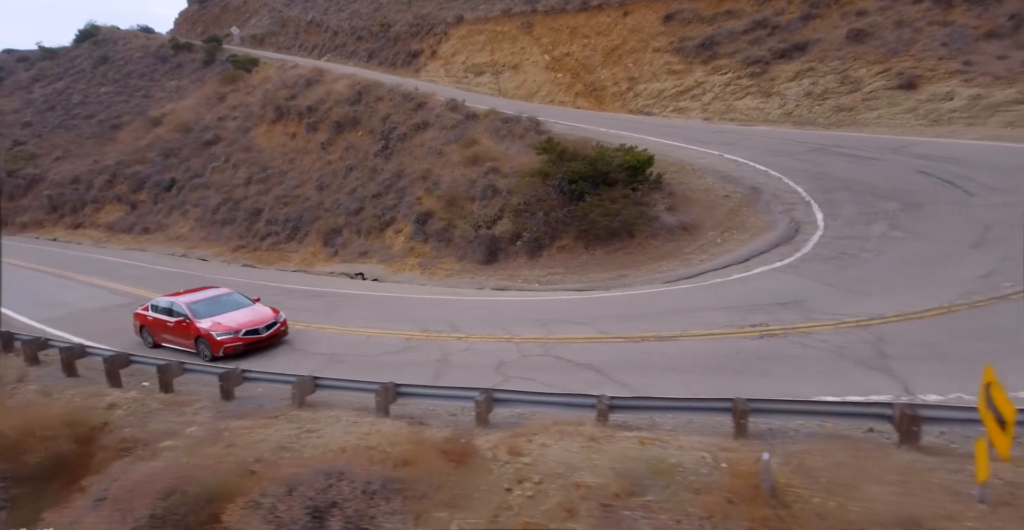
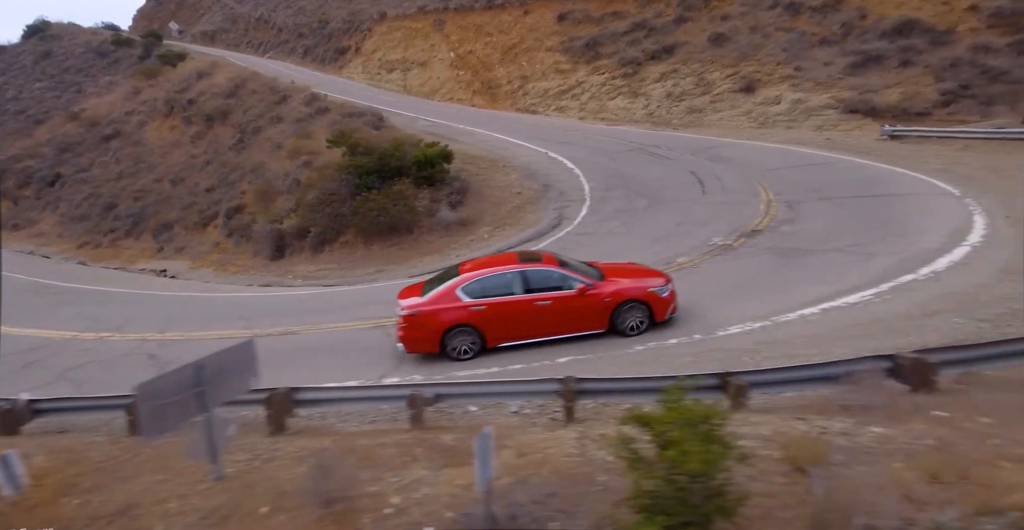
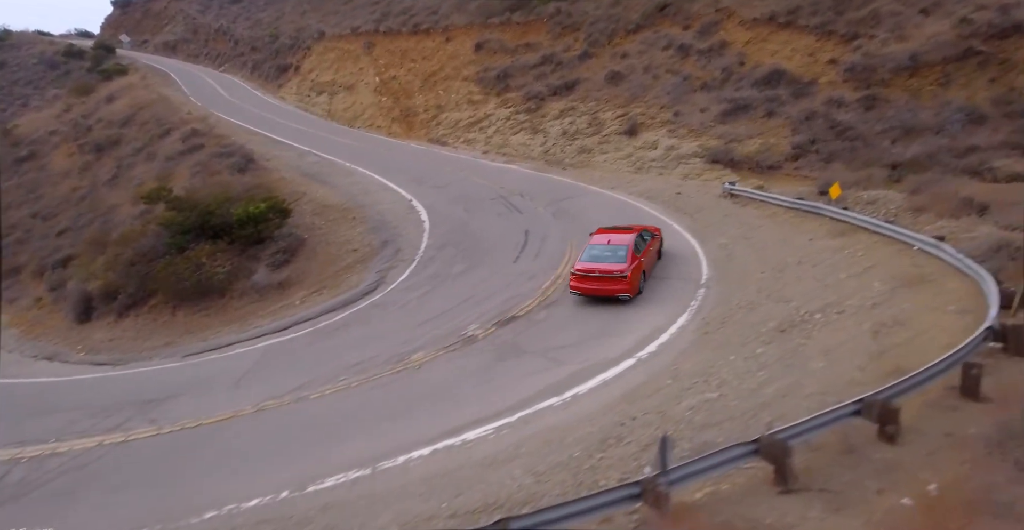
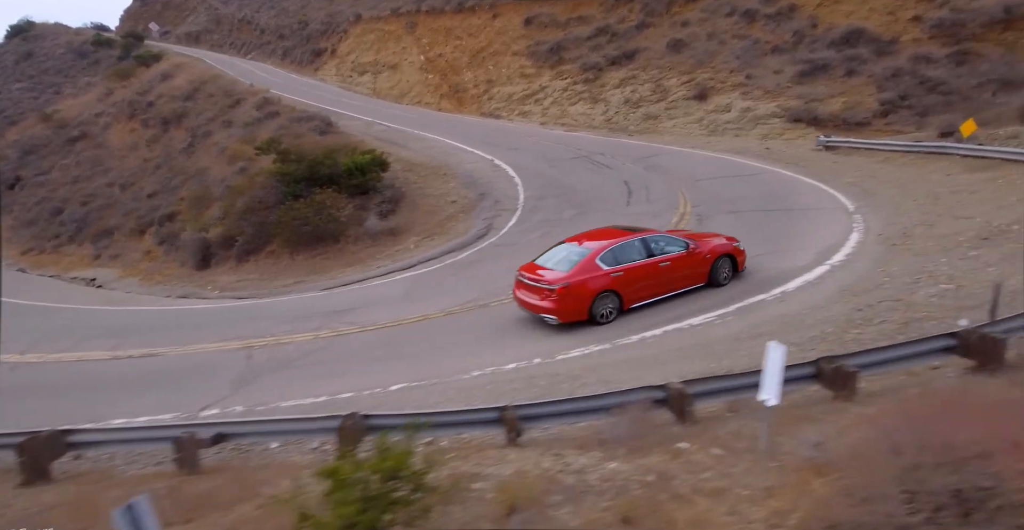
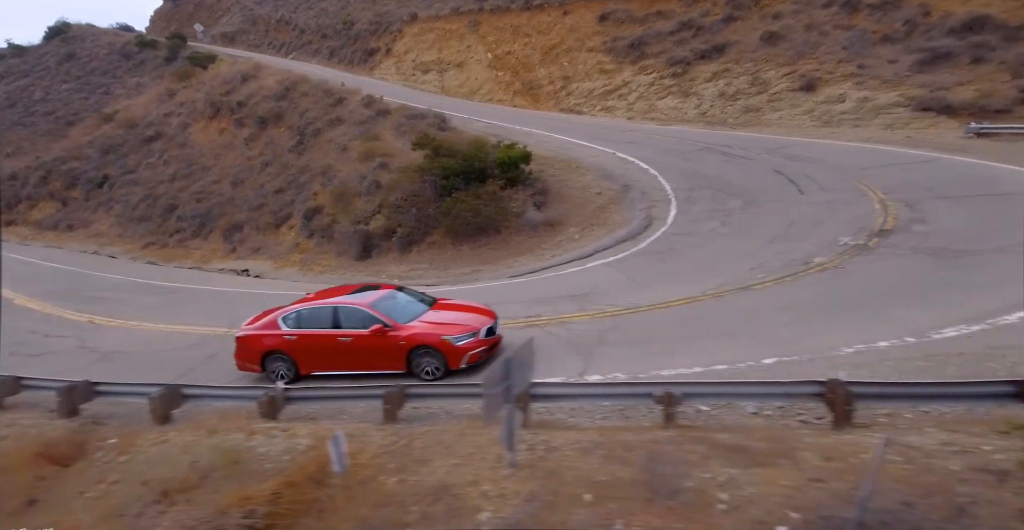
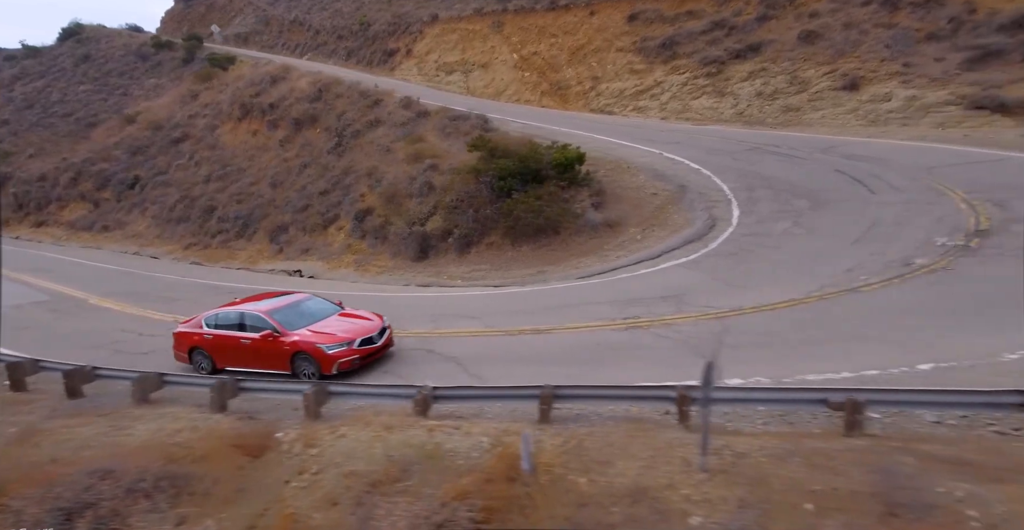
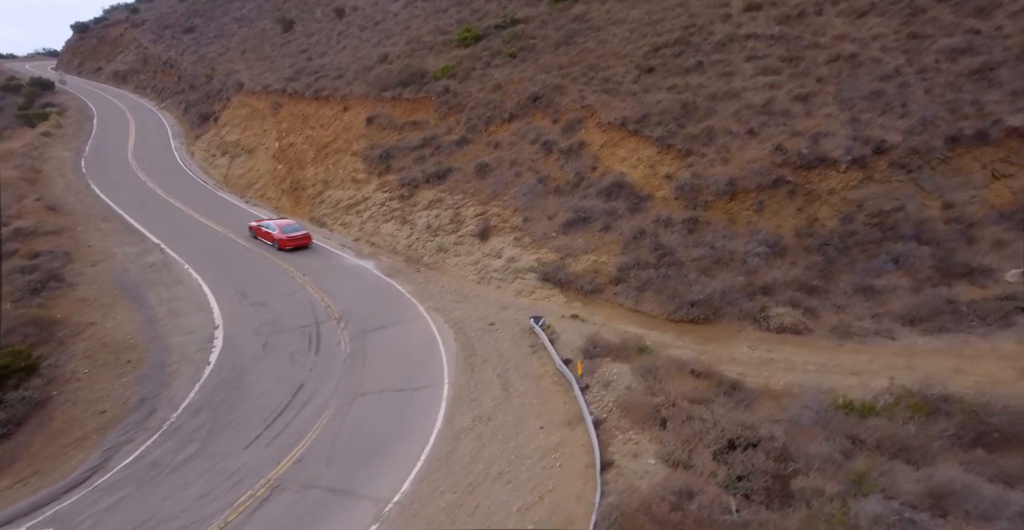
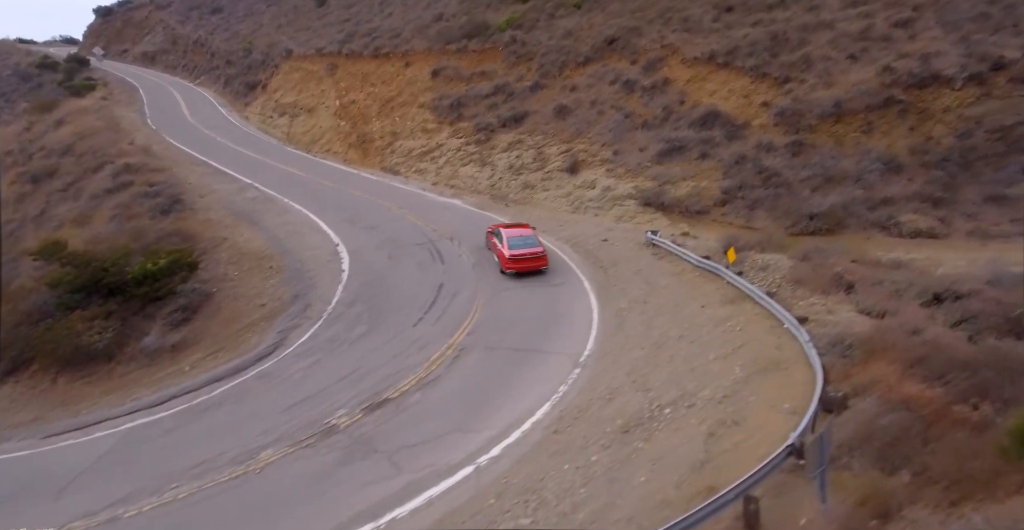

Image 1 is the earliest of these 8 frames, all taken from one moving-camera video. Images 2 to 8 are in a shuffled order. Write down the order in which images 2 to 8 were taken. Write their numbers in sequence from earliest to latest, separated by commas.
6, 5, 2, 4, 3, 8, 7
